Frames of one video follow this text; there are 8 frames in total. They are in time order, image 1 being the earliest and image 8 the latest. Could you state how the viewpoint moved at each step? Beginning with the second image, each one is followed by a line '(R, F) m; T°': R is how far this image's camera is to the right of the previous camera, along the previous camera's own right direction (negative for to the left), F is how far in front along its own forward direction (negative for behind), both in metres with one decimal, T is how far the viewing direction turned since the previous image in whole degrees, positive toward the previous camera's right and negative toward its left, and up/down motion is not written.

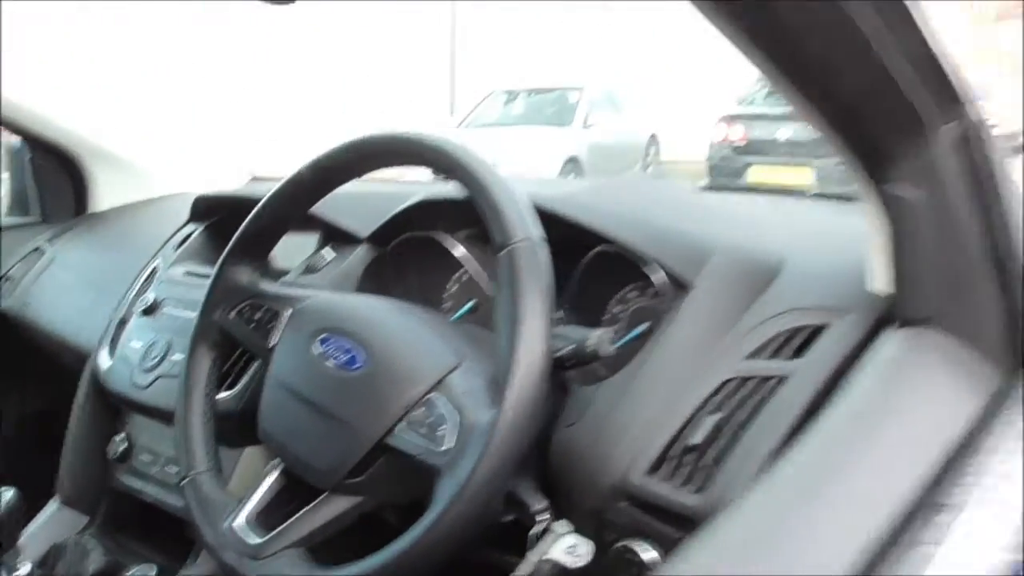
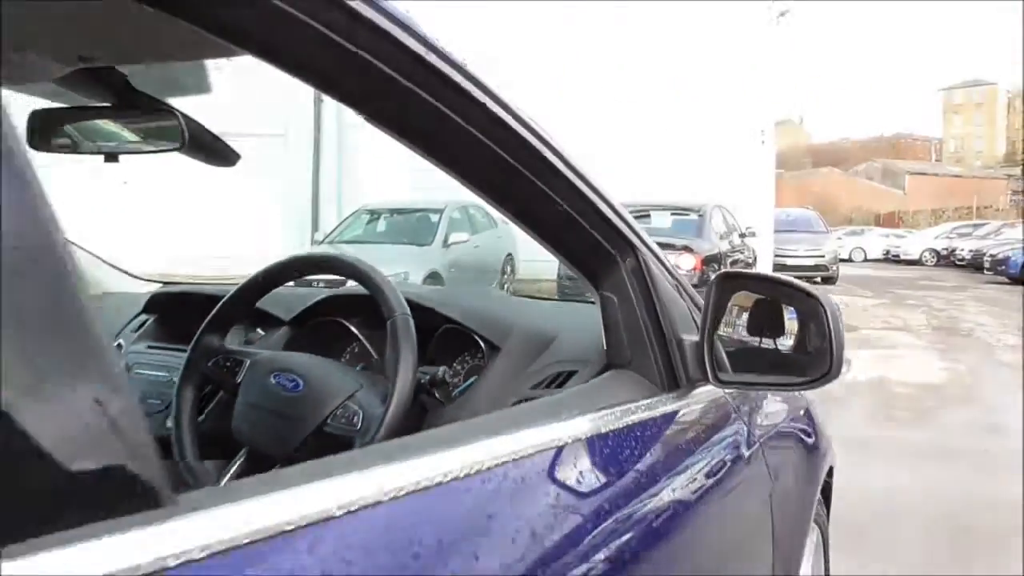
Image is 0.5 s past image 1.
(0.0, -0.5) m; +7°
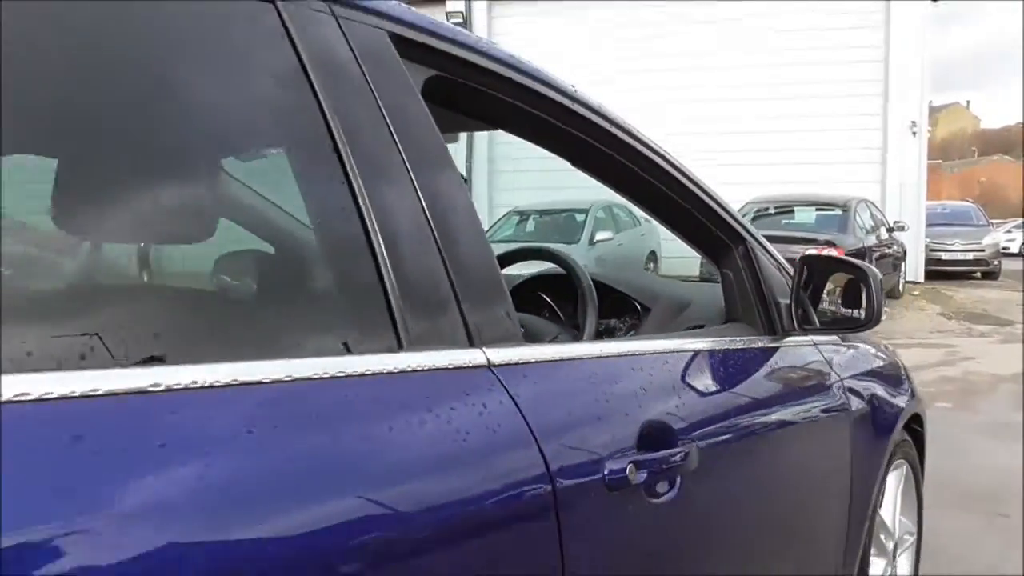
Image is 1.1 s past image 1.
(0.0, -0.6) m; -10°
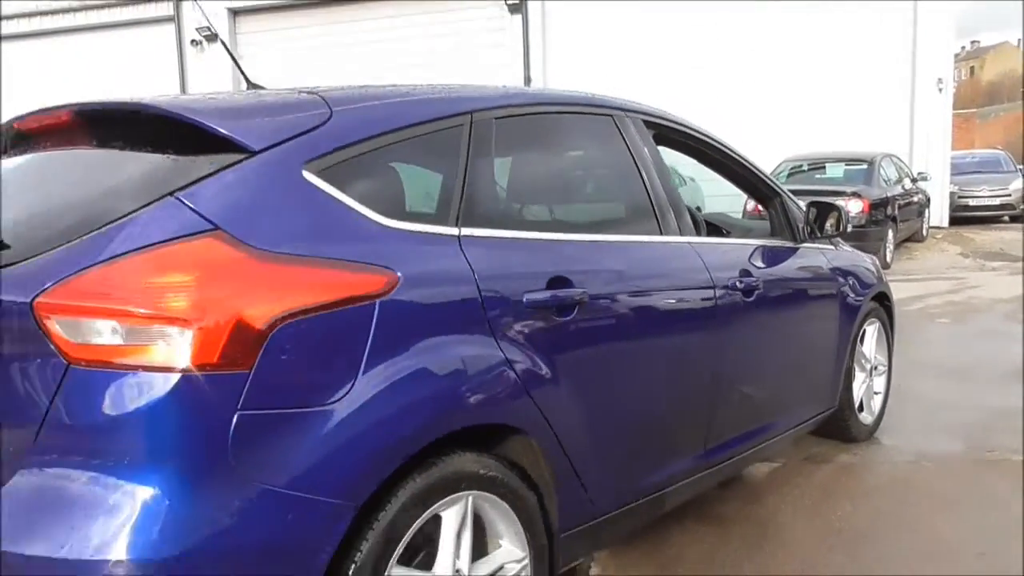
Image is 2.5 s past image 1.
(-0.5, -1.8) m; -3°
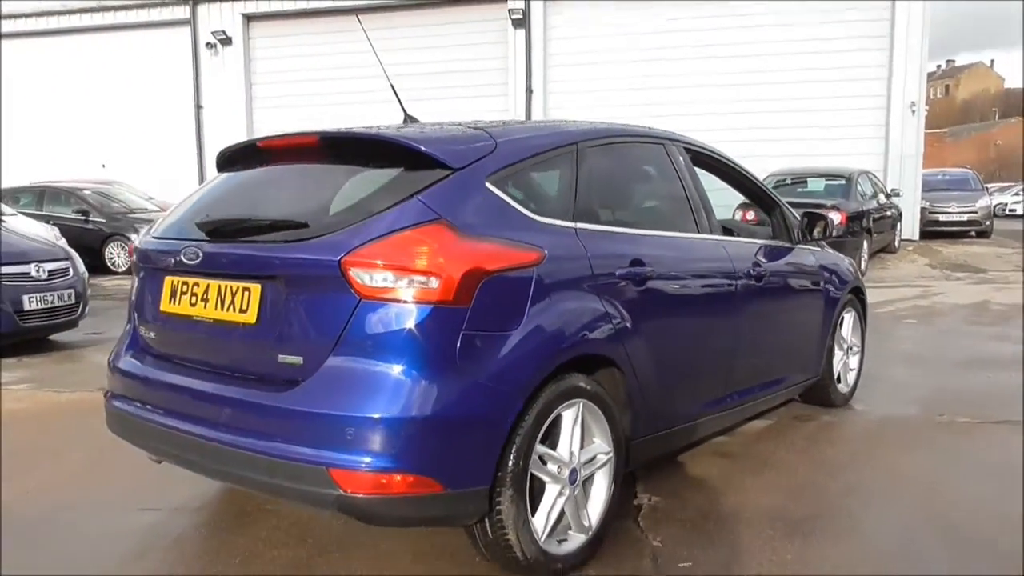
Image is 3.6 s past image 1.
(-0.4, -0.9) m; +2°
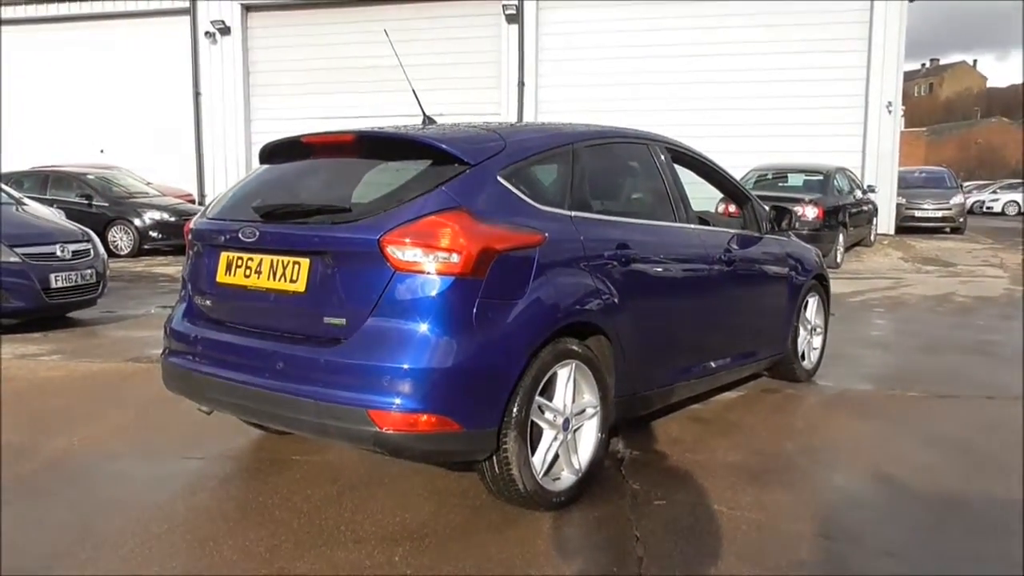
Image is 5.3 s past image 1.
(-0.1, -0.5) m; +1°
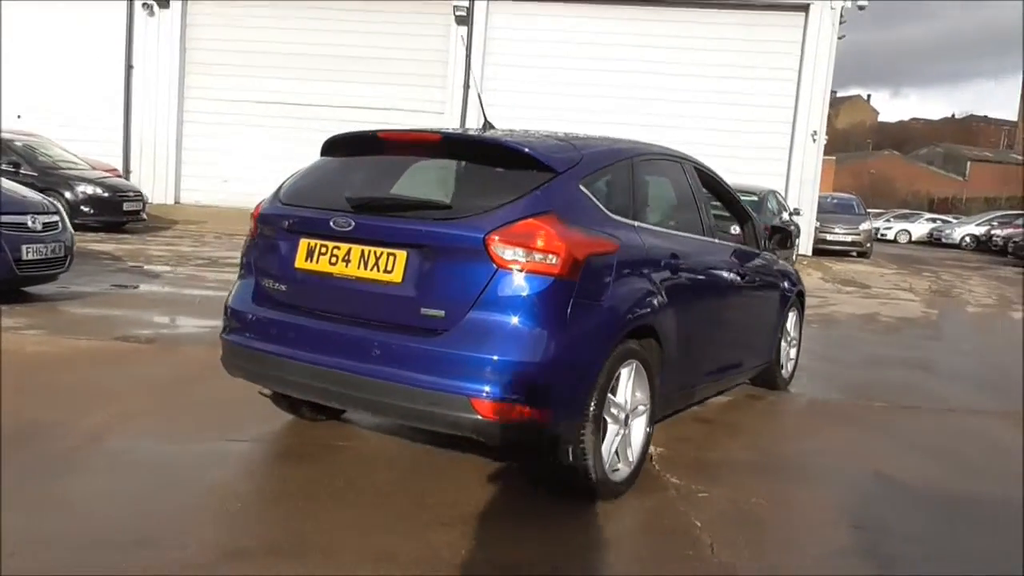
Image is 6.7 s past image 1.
(-0.7, -0.2) m; +7°
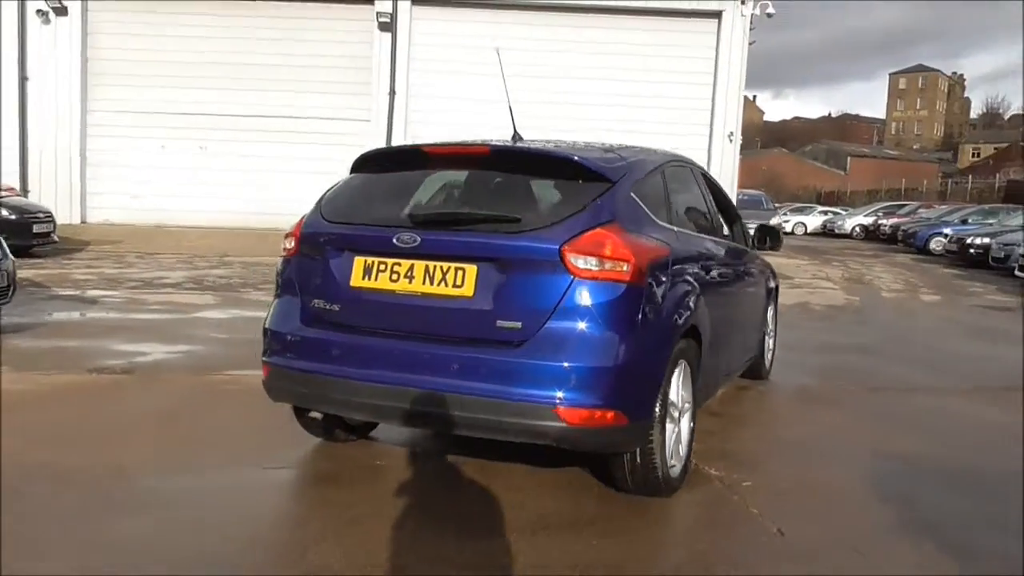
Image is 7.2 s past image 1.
(-0.7, 0.0) m; +7°
